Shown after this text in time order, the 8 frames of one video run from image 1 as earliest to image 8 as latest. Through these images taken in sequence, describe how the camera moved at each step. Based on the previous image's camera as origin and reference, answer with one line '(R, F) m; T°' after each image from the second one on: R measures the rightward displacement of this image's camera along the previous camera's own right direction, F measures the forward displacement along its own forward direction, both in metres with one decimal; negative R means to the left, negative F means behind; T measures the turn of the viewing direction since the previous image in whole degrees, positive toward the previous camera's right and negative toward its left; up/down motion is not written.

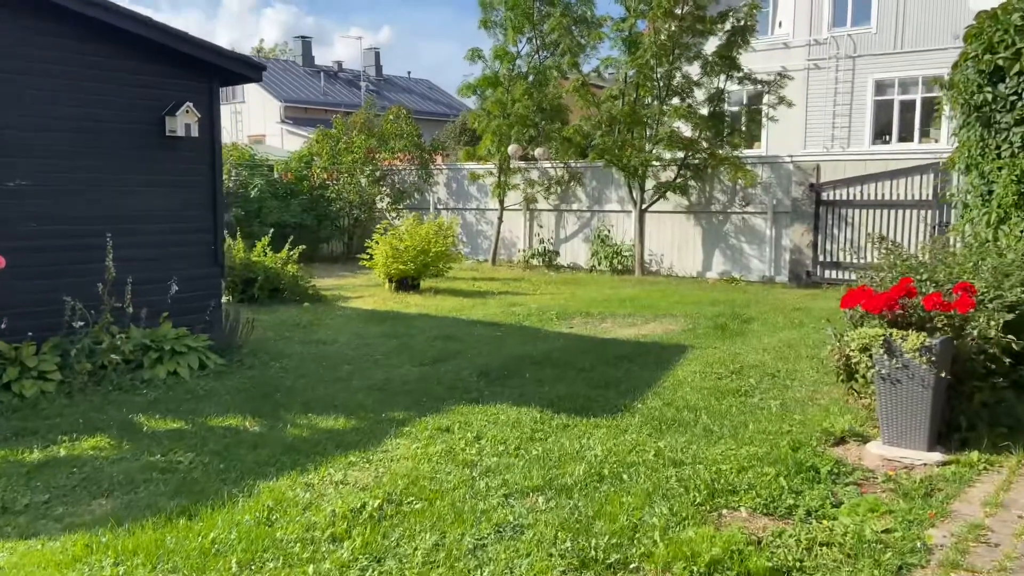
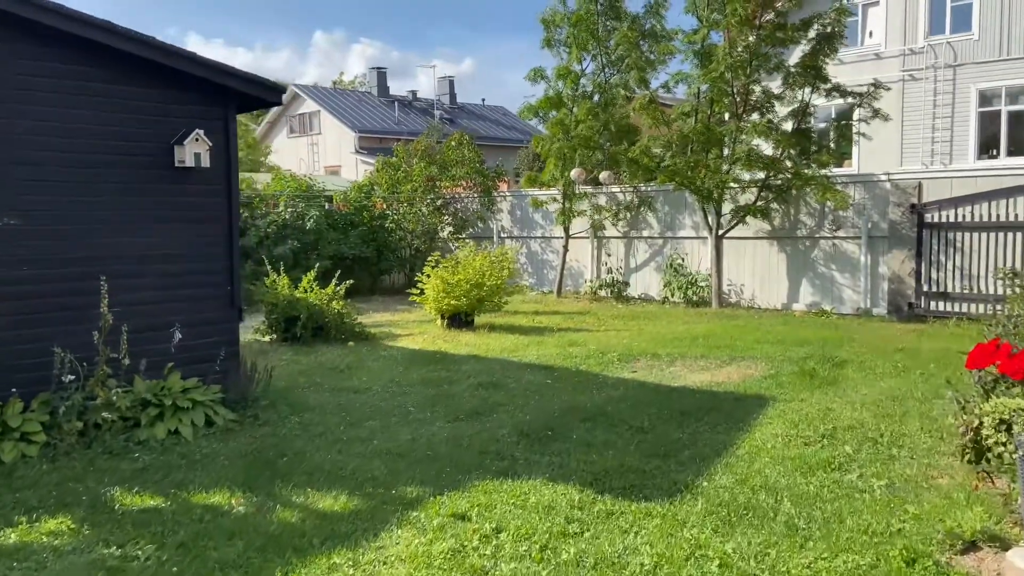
(+0.2, +0.8) m; -6°
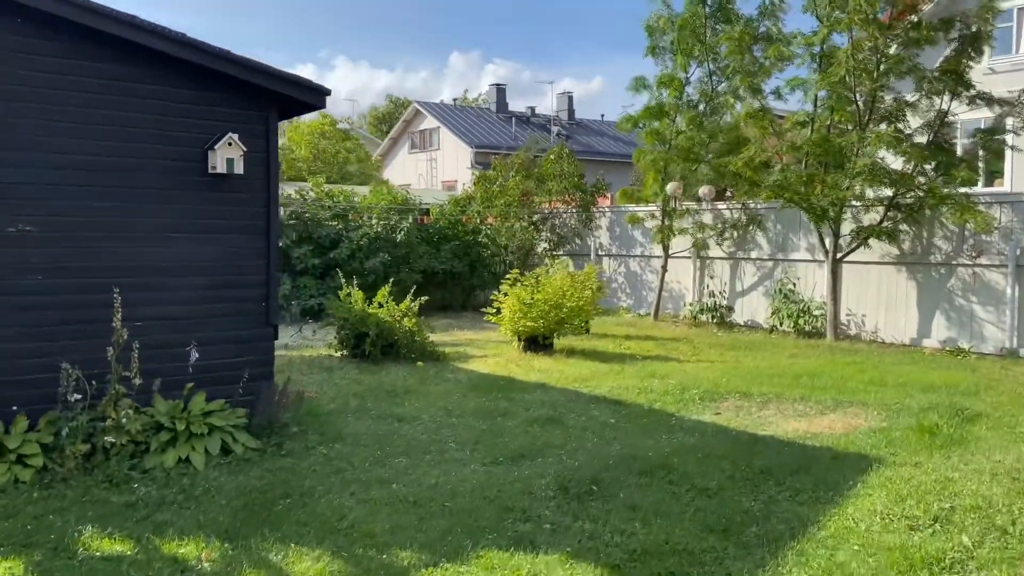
(+0.4, +0.7) m; -9°
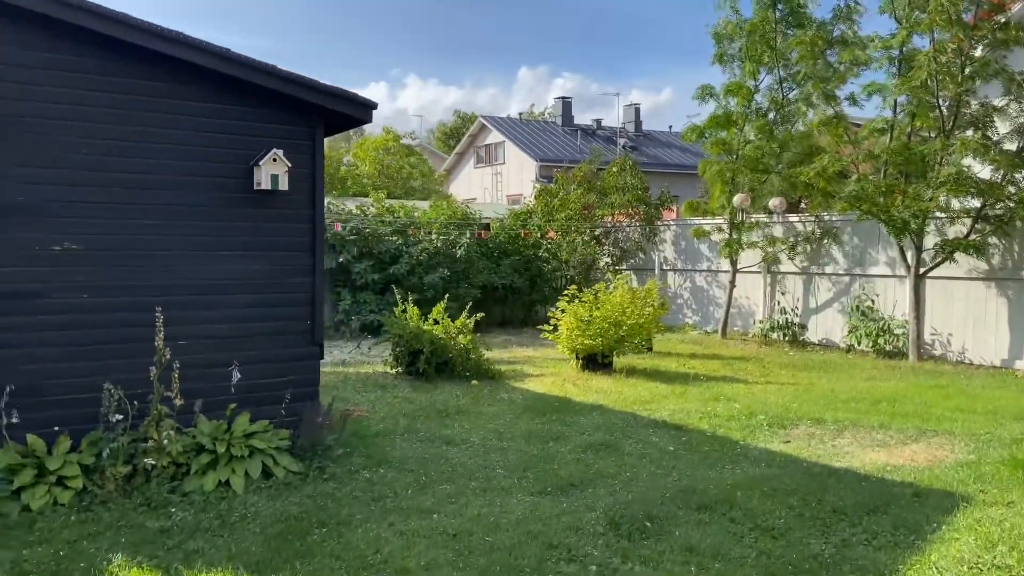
(+0.1, +0.3) m; -5°
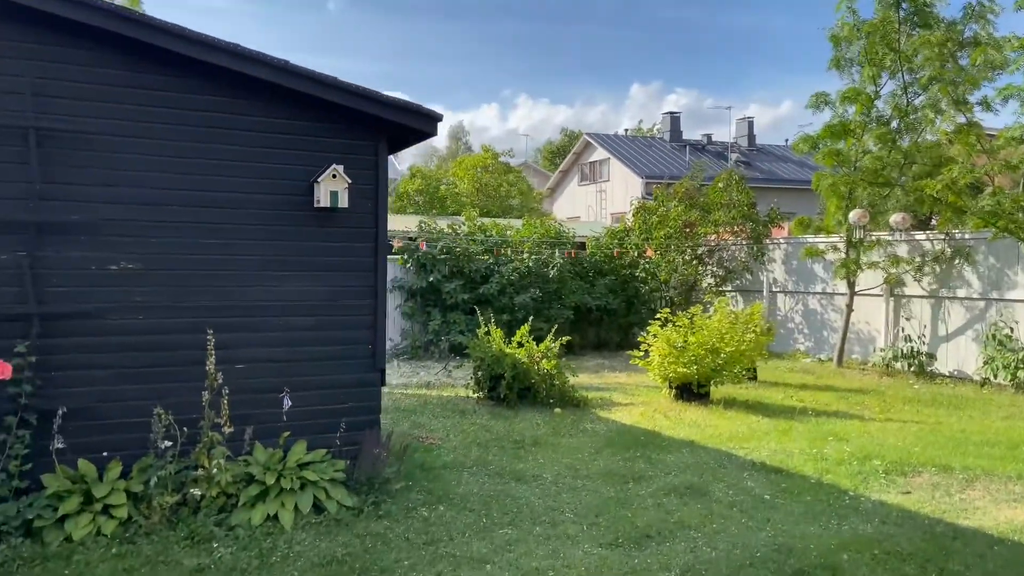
(+0.2, +0.4) m; -8°
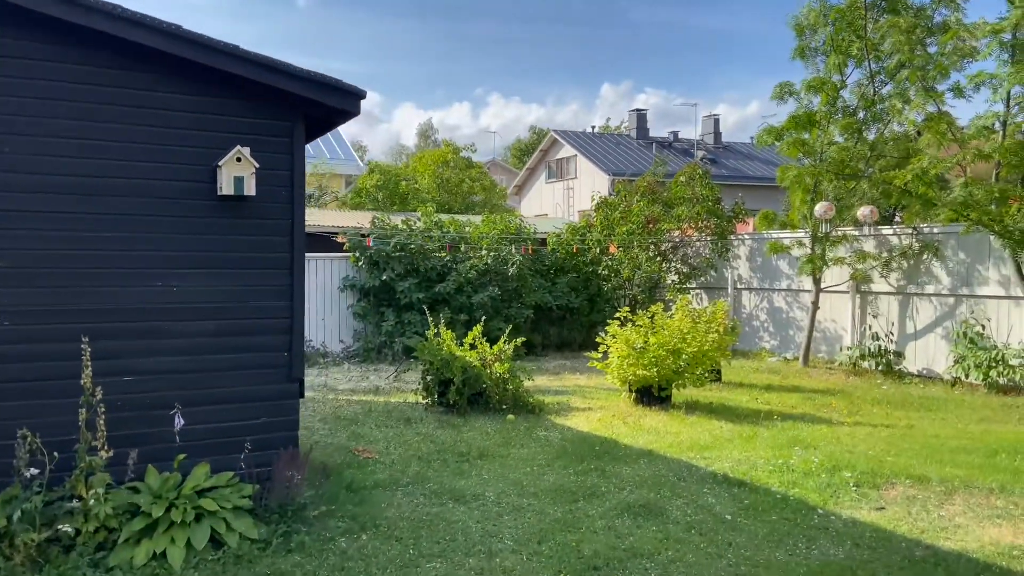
(+0.2, +0.5) m; +2°
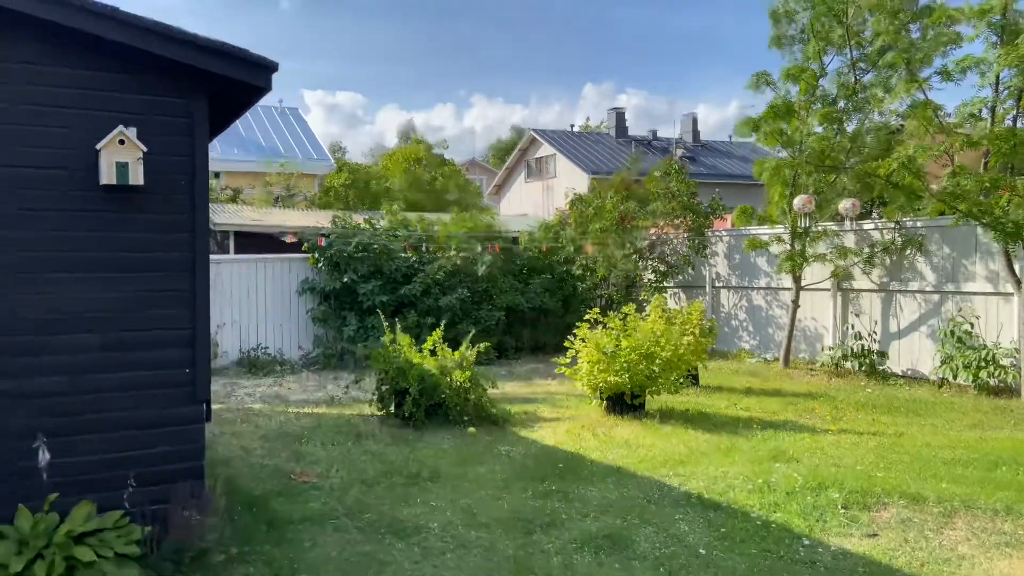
(+0.2, +0.6) m; +1°
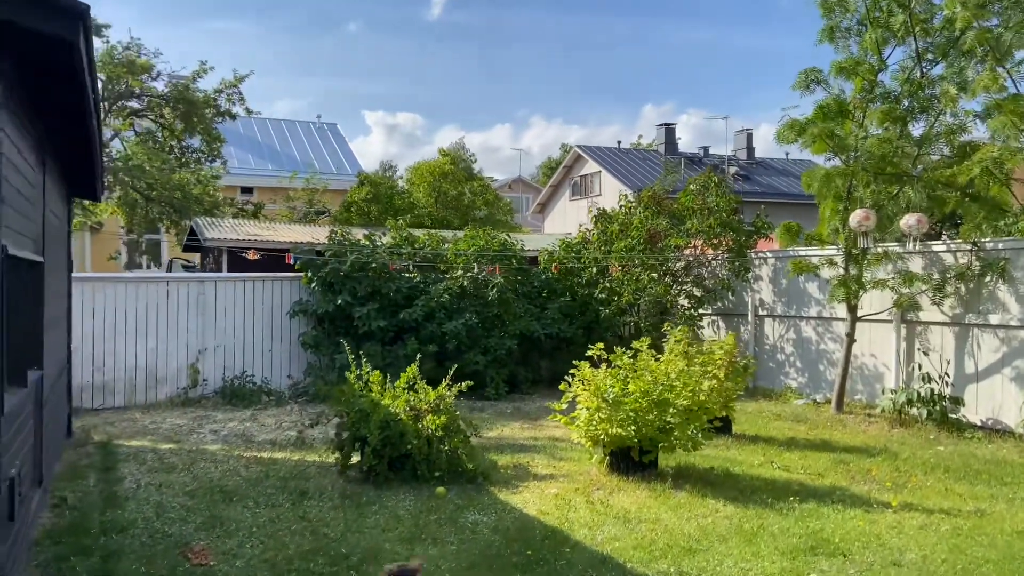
(+0.5, +1.2) m; -4°
